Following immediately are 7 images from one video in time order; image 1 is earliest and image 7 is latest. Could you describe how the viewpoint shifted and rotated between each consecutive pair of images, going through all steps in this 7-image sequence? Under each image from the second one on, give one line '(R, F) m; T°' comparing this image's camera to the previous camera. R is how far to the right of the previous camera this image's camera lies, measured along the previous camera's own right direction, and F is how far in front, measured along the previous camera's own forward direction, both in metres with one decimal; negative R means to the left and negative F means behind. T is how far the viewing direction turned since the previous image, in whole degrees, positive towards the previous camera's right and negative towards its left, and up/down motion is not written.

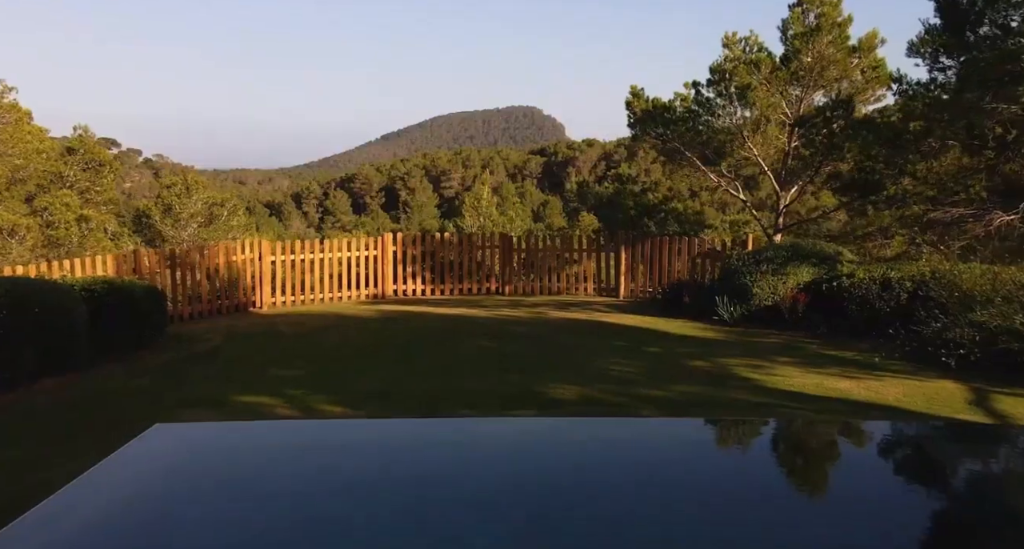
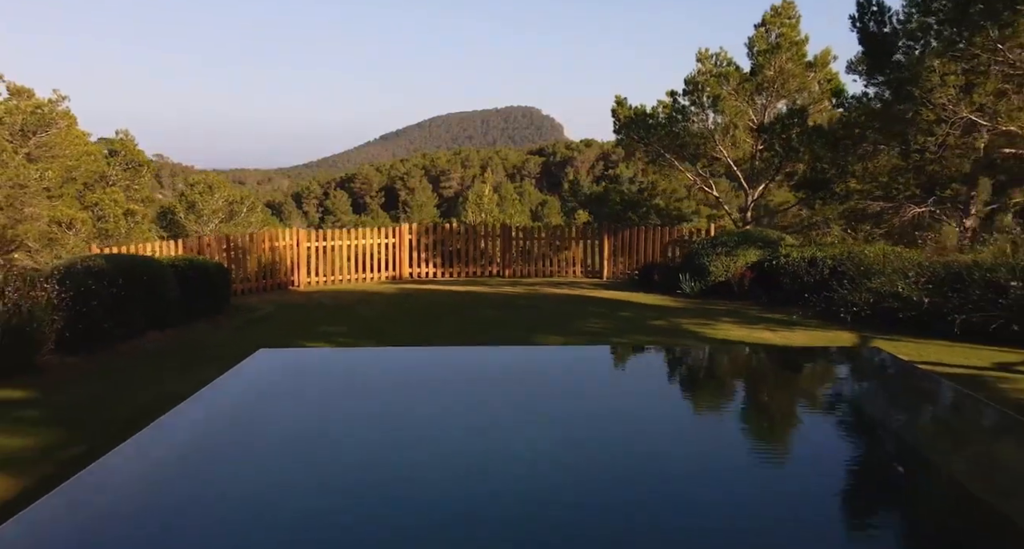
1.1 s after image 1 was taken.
(0.0, -1.8) m; 0°
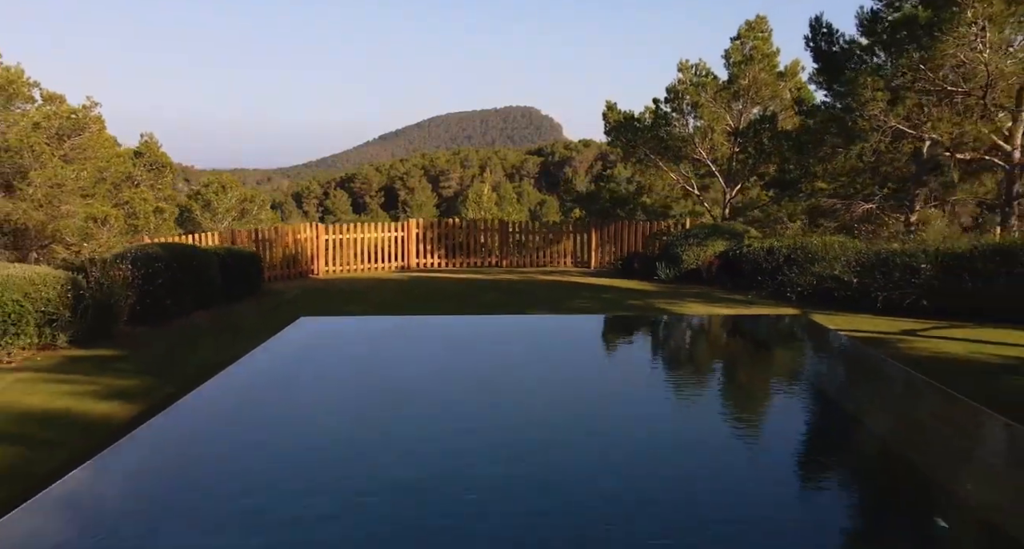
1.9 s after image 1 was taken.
(0.0, -1.4) m; 0°
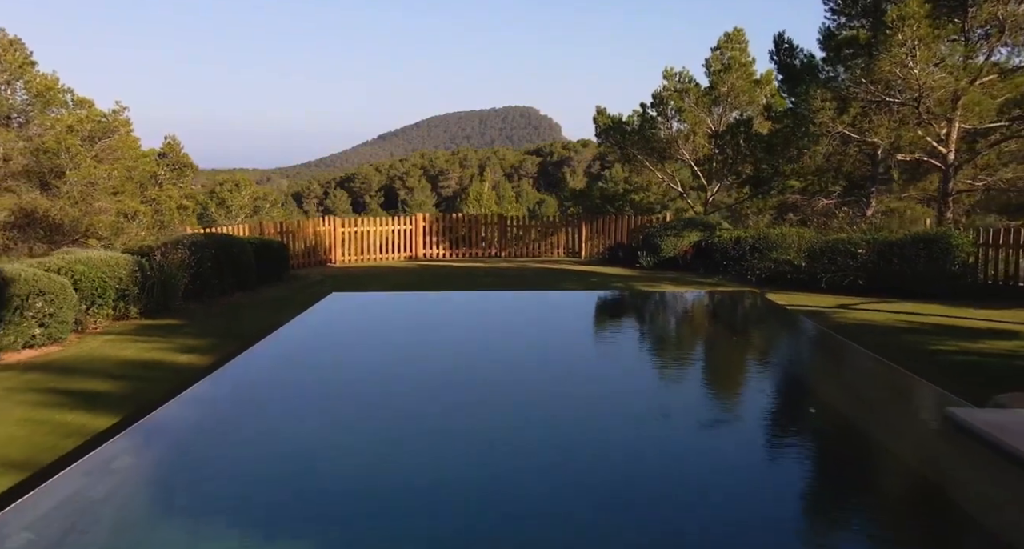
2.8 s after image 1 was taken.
(0.0, -1.4) m; 0°
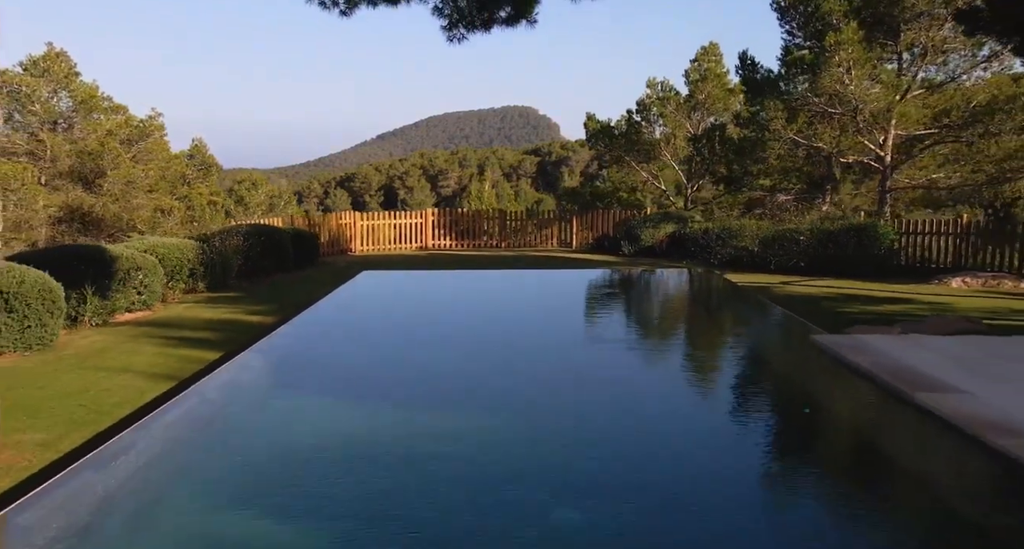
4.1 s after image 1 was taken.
(0.0, -1.9) m; 0°
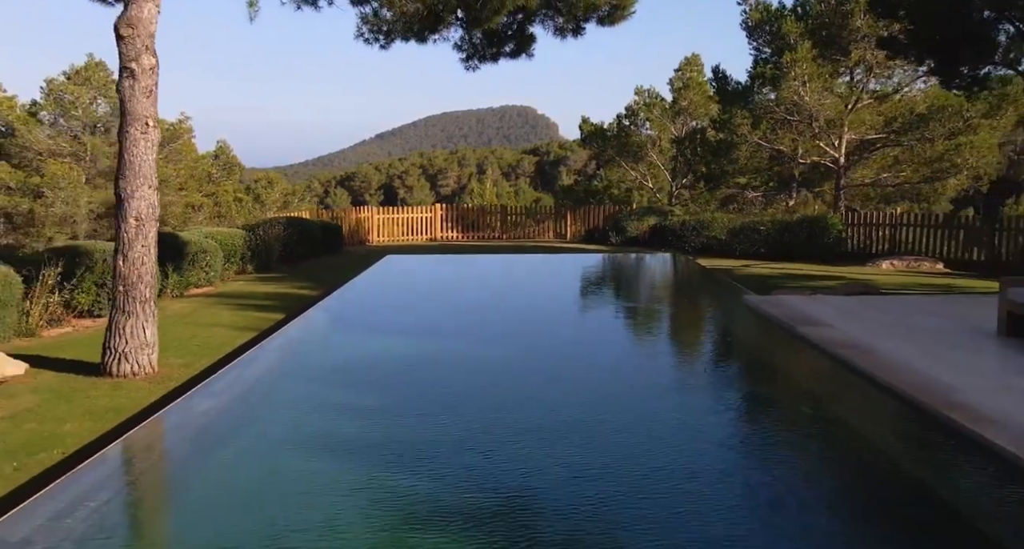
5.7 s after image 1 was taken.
(0.0, -1.9) m; 0°
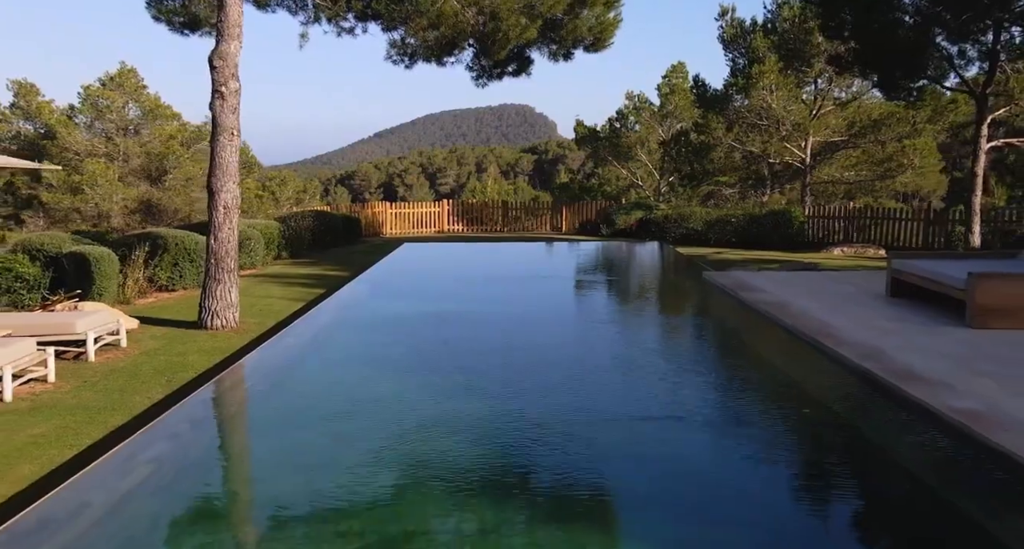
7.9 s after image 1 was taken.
(0.0, -1.8) m; 0°
